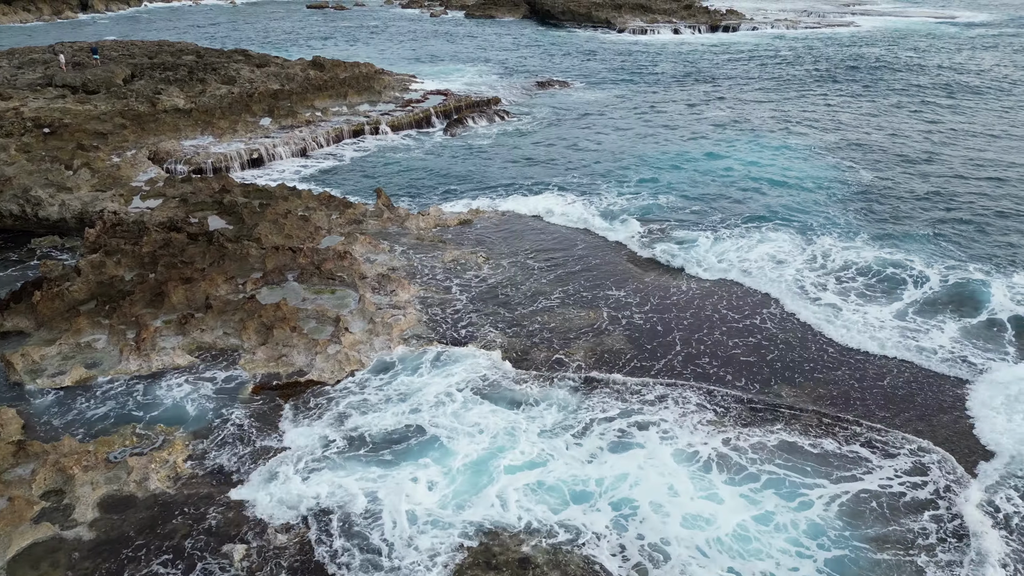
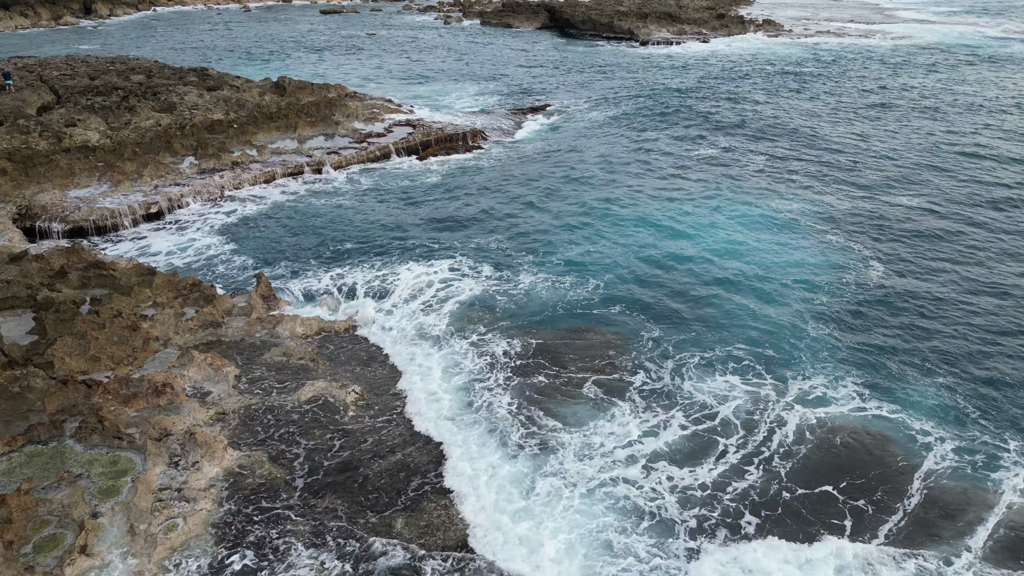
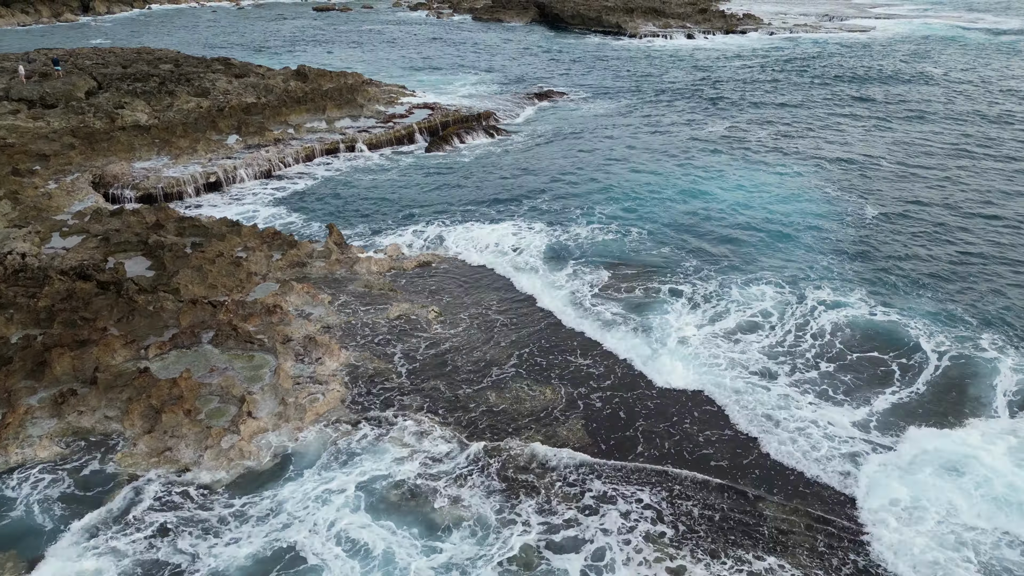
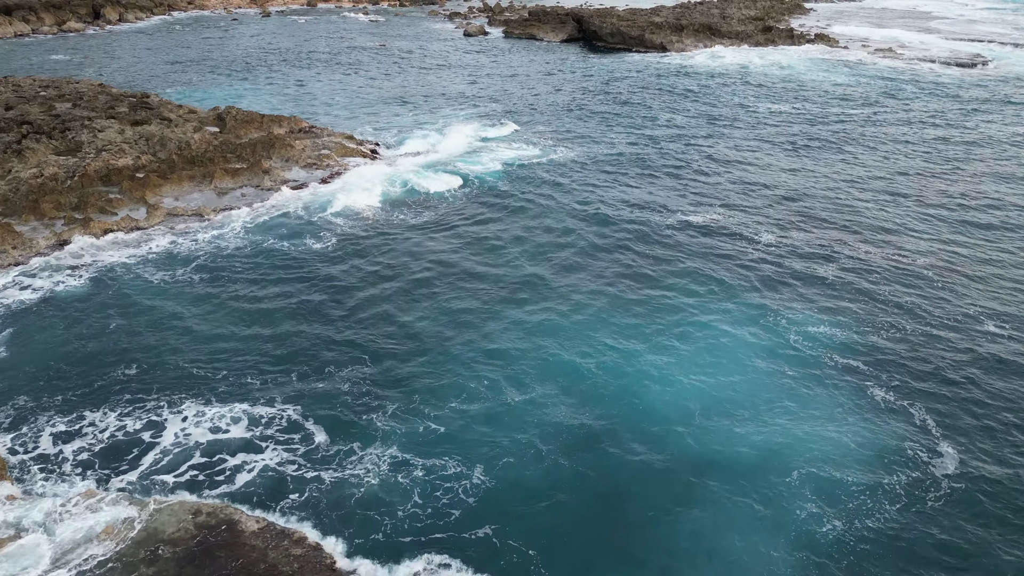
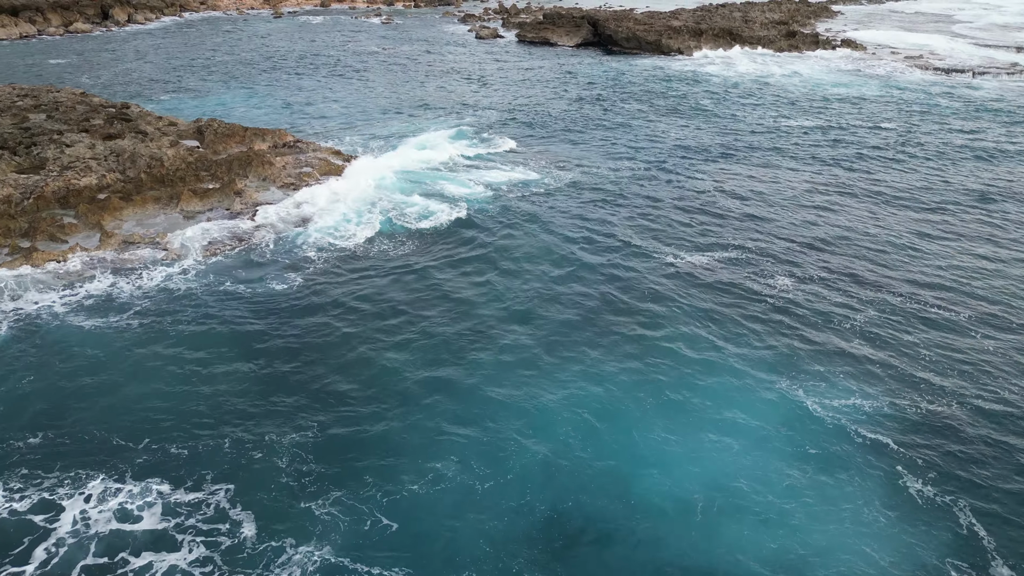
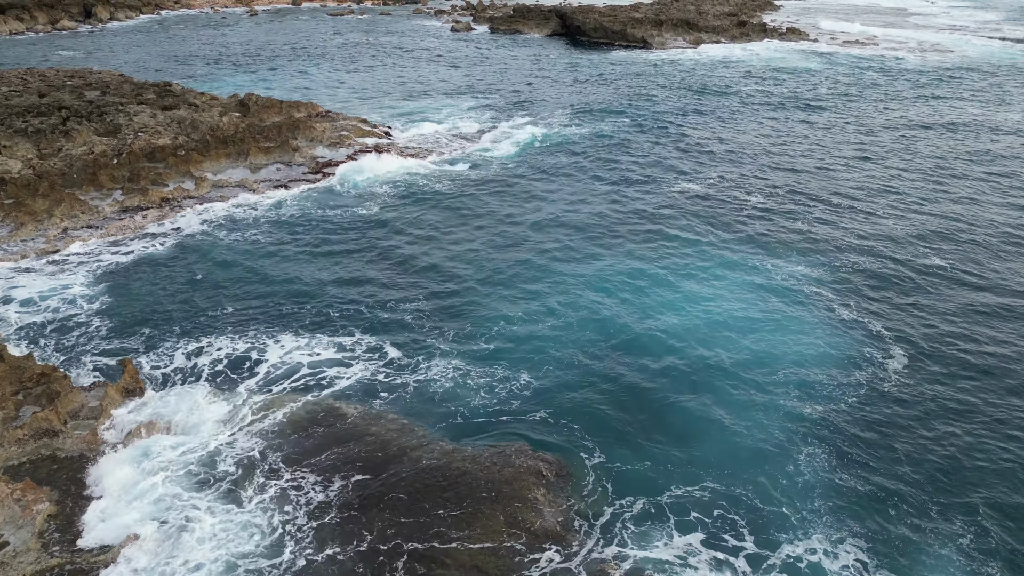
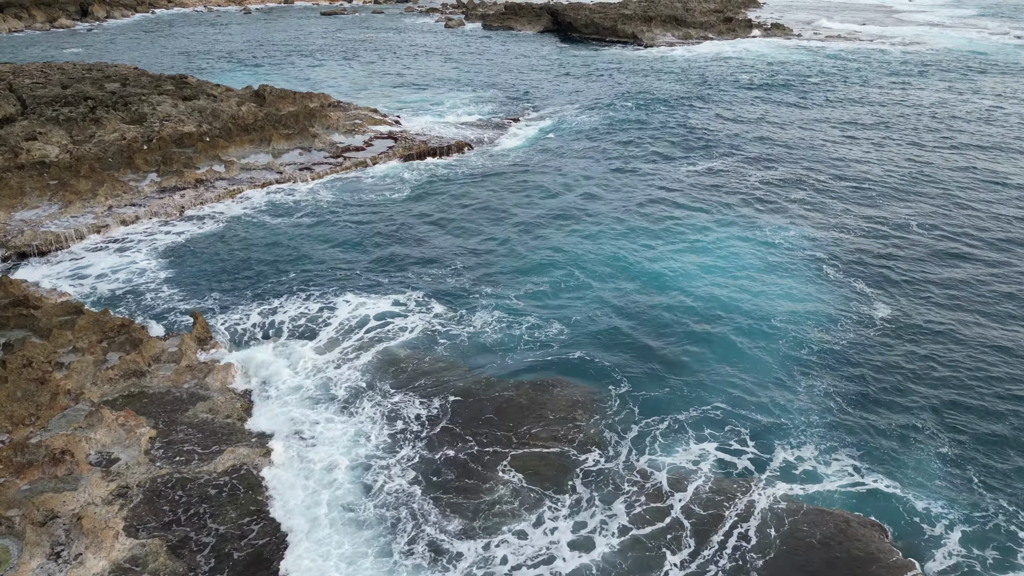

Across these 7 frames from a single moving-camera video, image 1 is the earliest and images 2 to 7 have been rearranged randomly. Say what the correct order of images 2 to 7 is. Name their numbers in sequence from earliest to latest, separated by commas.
3, 2, 7, 6, 4, 5
